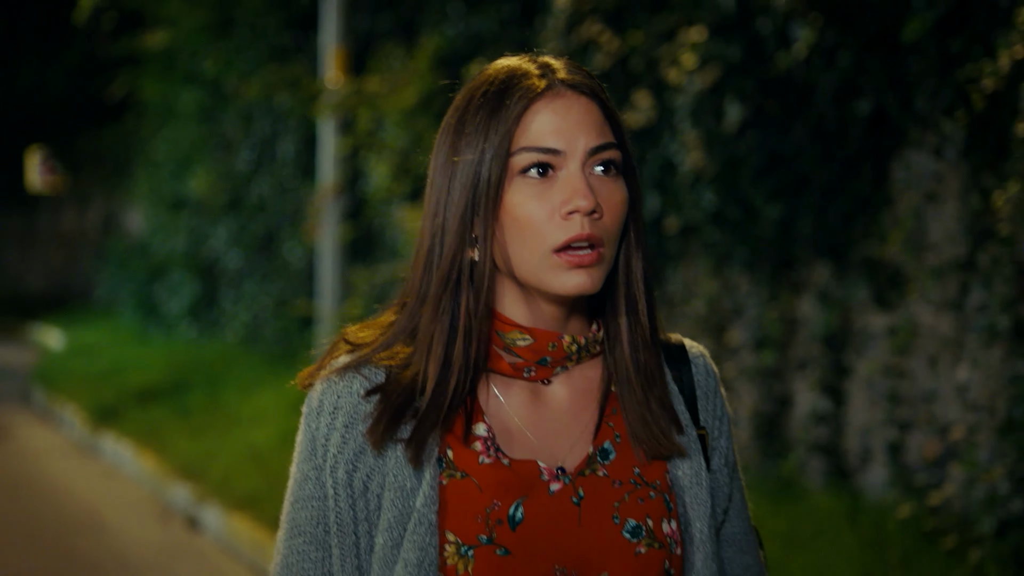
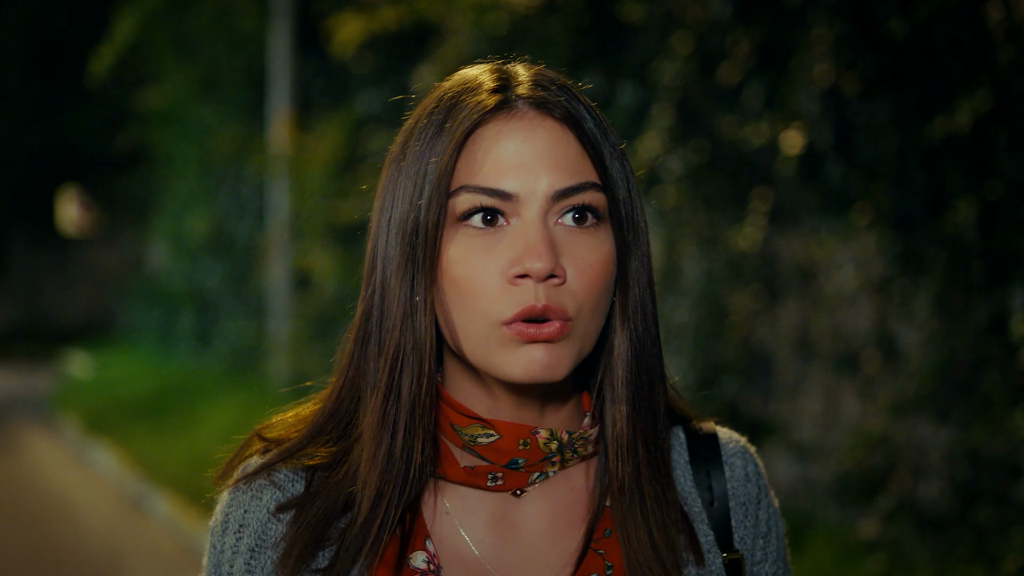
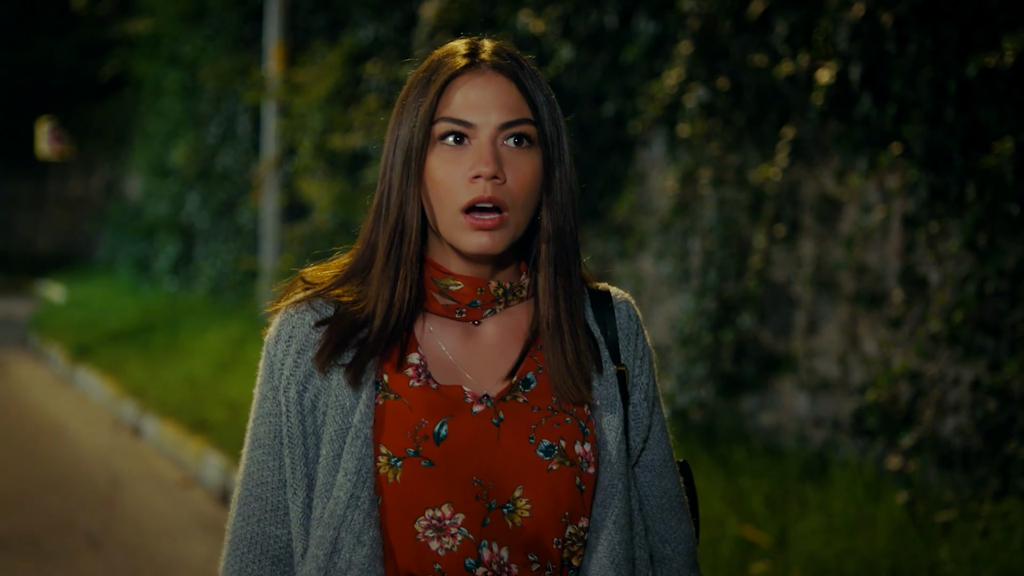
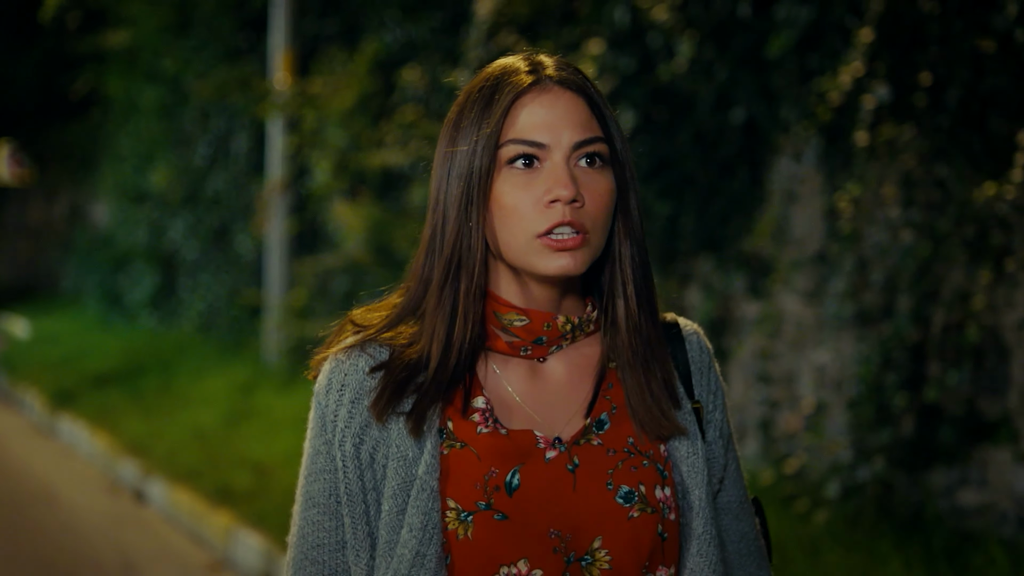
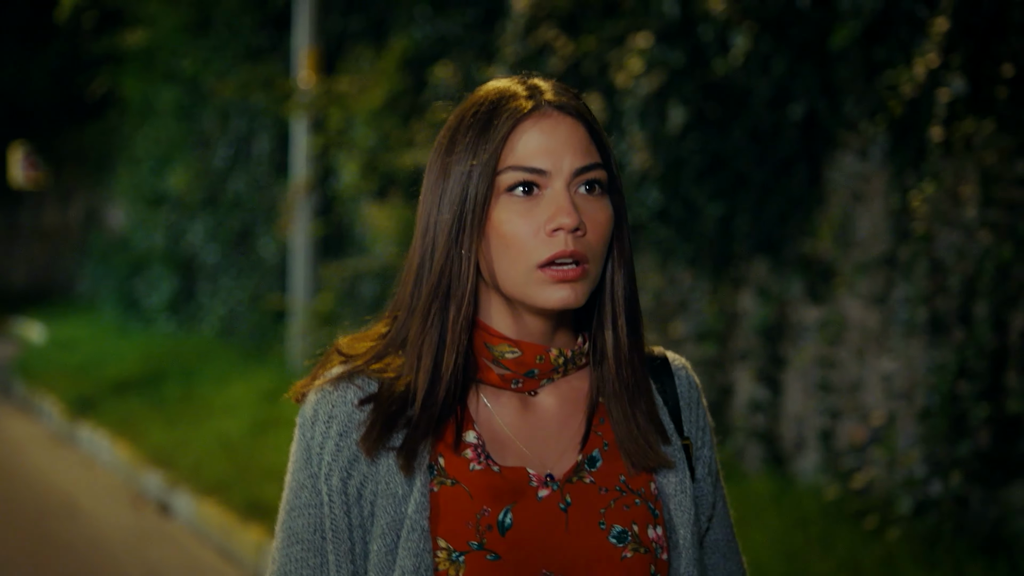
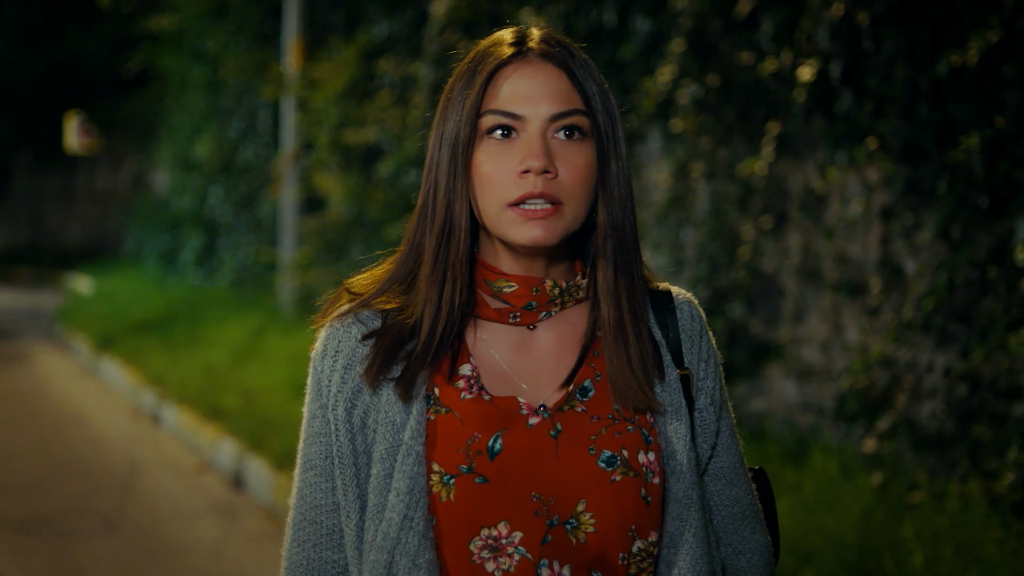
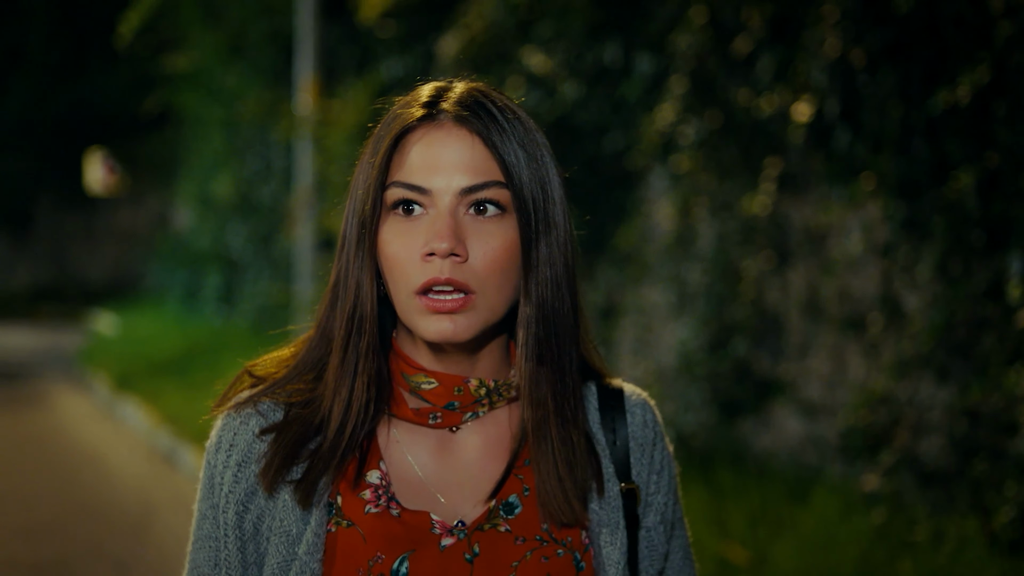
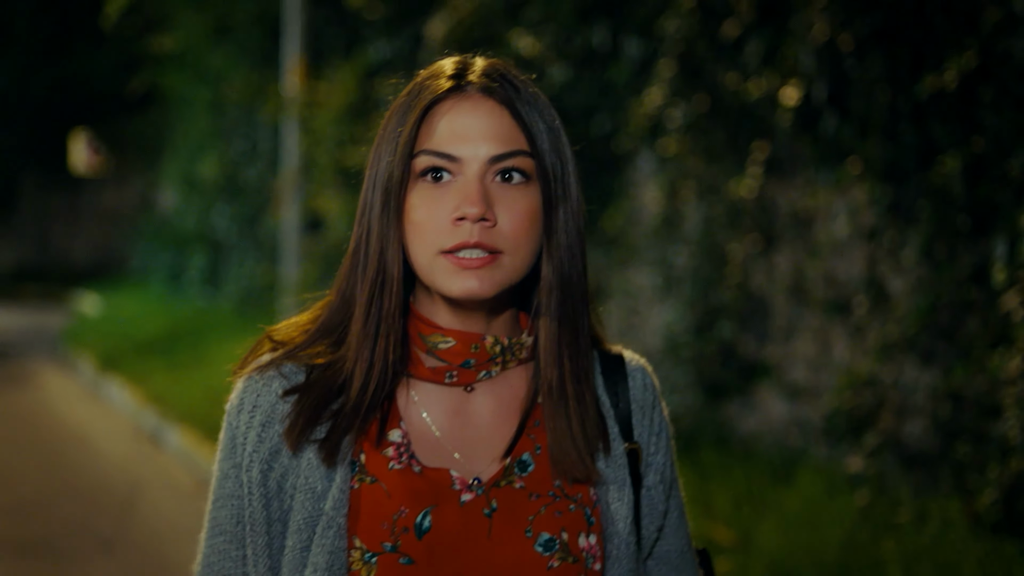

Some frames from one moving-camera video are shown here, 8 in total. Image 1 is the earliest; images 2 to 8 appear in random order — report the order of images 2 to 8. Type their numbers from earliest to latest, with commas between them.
5, 4, 3, 6, 8, 7, 2
